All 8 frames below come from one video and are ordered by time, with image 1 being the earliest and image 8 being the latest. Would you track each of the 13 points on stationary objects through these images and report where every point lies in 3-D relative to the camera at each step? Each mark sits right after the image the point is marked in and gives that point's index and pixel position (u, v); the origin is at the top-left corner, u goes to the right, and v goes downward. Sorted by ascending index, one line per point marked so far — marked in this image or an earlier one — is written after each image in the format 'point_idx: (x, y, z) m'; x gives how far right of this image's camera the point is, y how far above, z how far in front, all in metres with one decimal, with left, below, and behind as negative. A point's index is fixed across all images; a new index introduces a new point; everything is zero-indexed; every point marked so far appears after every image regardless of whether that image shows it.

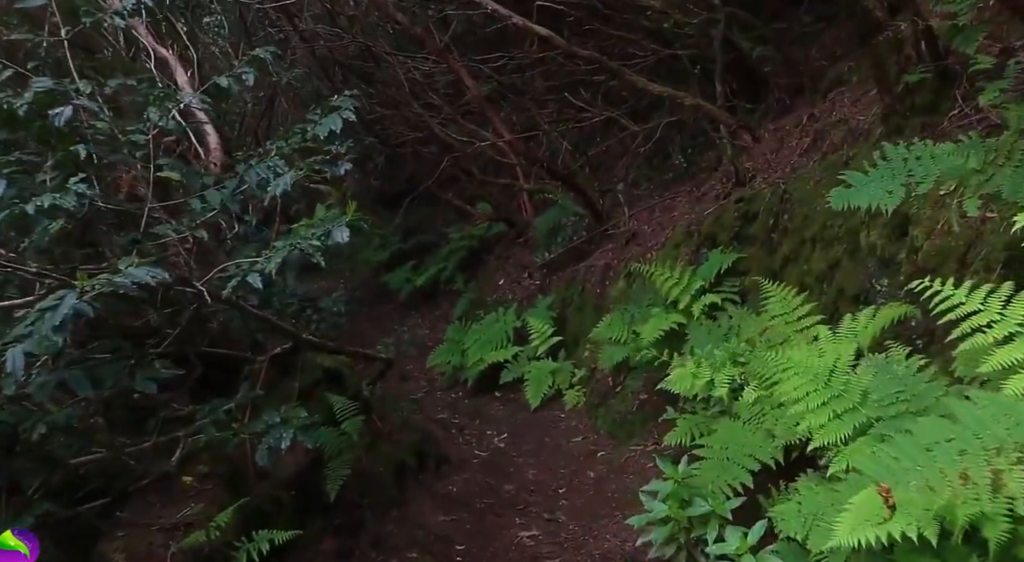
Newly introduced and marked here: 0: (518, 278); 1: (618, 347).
0: (+0.1, +0.1, +12.1) m
1: (+0.9, -0.5, +7.5) m
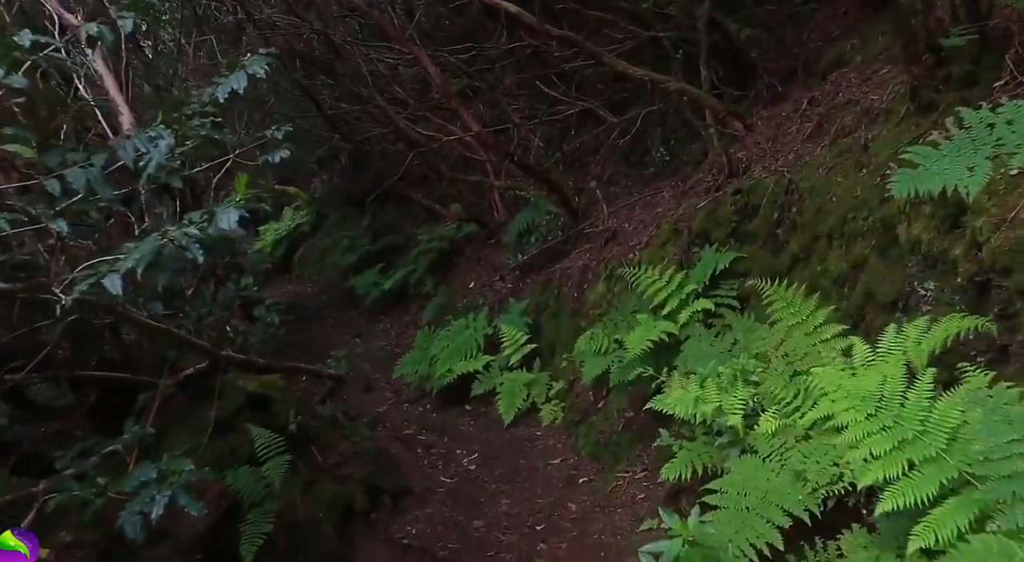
0: (-0.3, 0.0, +11.3) m
1: (+0.6, -0.6, +6.7) m
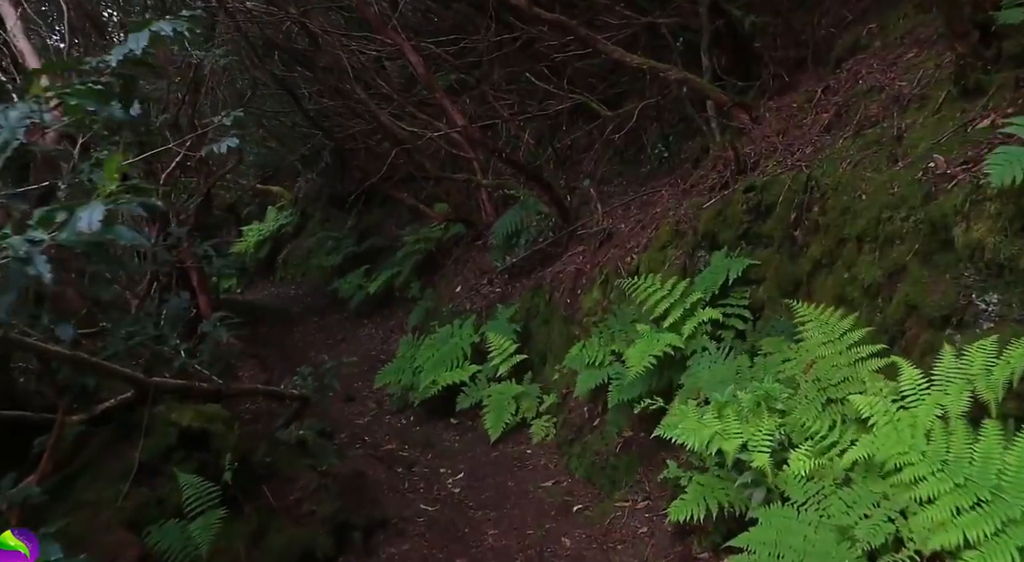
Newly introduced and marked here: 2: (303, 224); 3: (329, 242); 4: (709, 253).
0: (-0.4, 0.0, +10.7) m
1: (+0.6, -0.6, +6.1) m
2: (-4.0, +1.1, +17.6) m
3: (-3.1, +0.7, +15.8) m
4: (+1.3, +0.2, +5.8) m
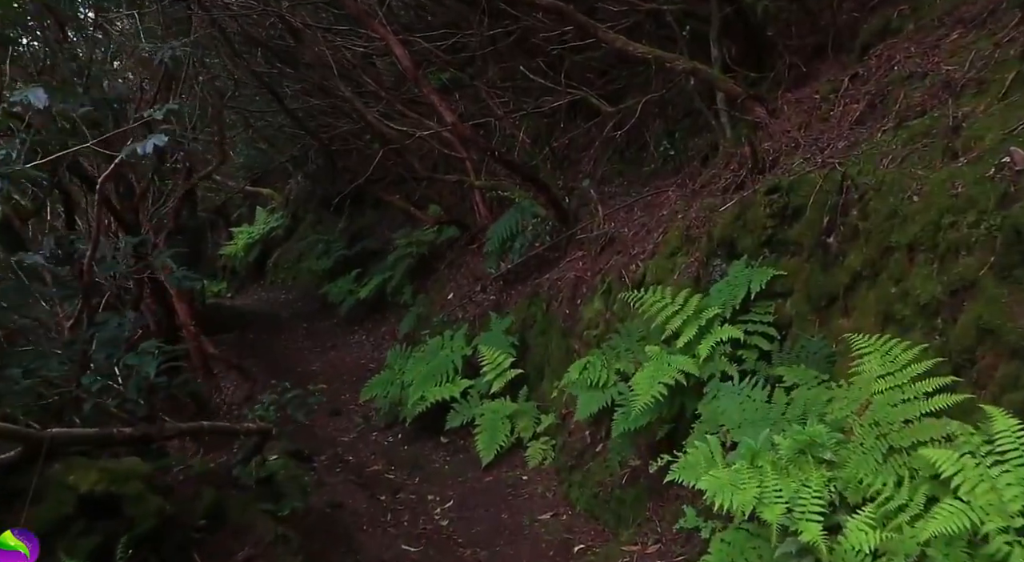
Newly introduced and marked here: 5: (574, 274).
0: (-0.5, -0.1, +10.0) m
1: (+0.5, -0.7, +5.5) m
2: (-4.0, +1.0, +16.9) m
3: (-3.2, +0.6, +15.2) m
4: (+1.2, +0.1, +5.2) m
5: (+0.5, +0.1, +8.0) m
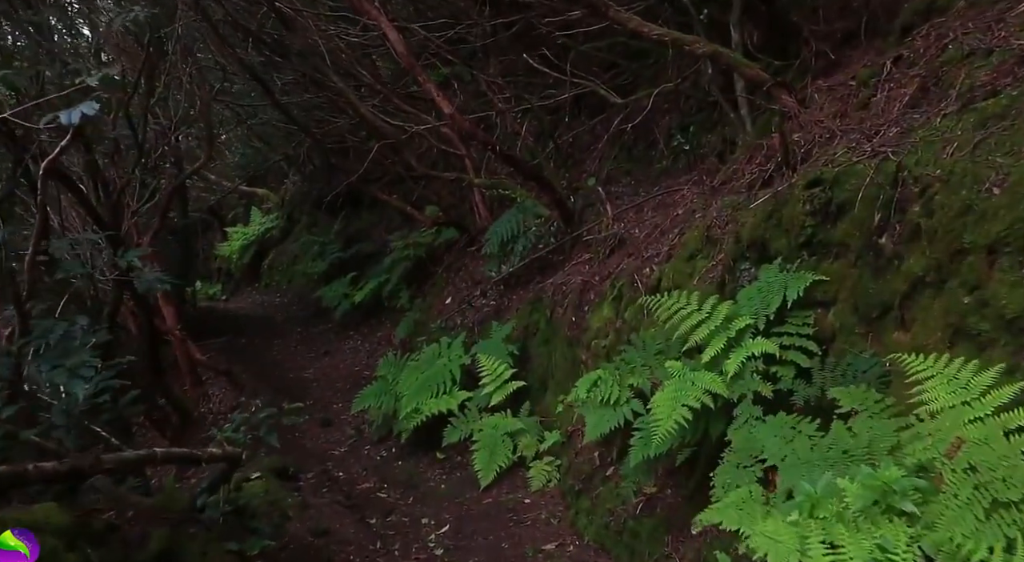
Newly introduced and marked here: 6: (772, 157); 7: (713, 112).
0: (-0.5, -0.2, +9.5) m
1: (+0.5, -0.7, +4.9) m
2: (-4.0, +0.9, +16.3) m
3: (-3.2, +0.5, +14.6) m
4: (+1.3, +0.1, +4.6) m
5: (+0.6, 0.0, +7.4) m
6: (+1.6, +0.8, +5.4) m
7: (+1.8, +1.5, +8.2) m
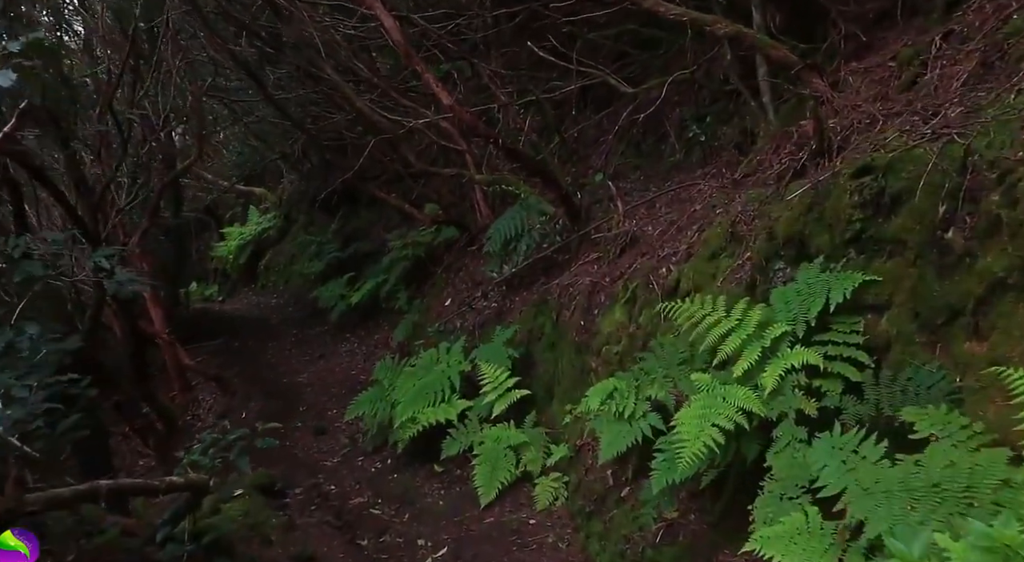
0: (-0.4, -0.2, +9.0) m
1: (+0.5, -0.7, +4.4) m
2: (-4.0, +0.9, +15.9) m
3: (-3.2, +0.5, +14.1) m
4: (+1.3, +0.1, +4.1) m
5: (+0.6, 0.0, +6.9) m
6: (+1.6, +0.8, +4.9) m
7: (+1.8, +1.5, +7.7) m
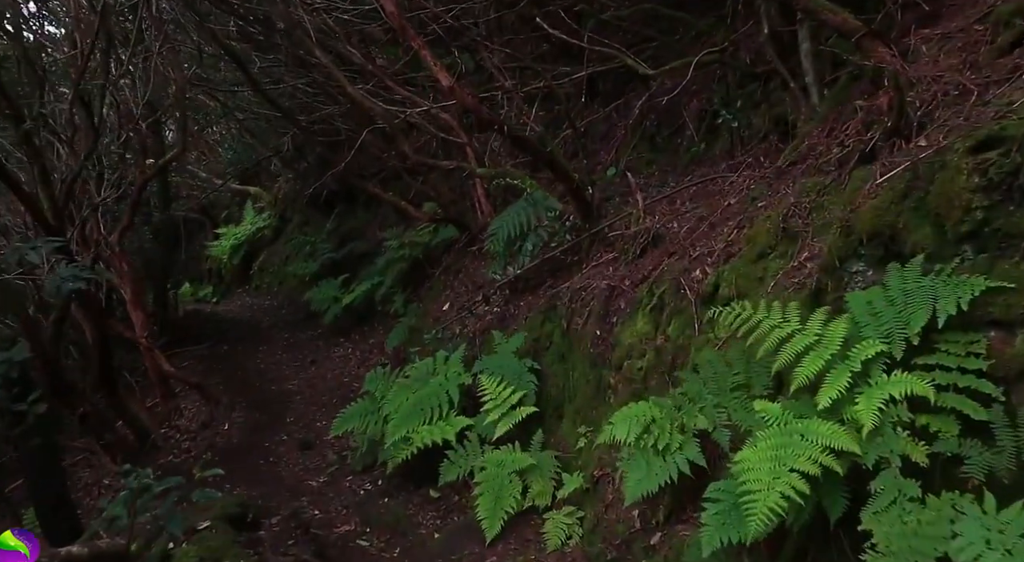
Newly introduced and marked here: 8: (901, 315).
0: (-0.4, -0.2, +8.2) m
1: (+0.6, -0.7, +3.6) m
2: (-3.9, +0.9, +15.0) m
3: (-3.1, +0.5, +13.3) m
4: (+1.3, 0.0, +3.3) m
5: (+0.6, 0.0, +6.1) m
6: (+1.6, +0.7, +4.1) m
7: (+1.9, +1.5, +6.9) m
8: (+1.2, -0.1, +2.9) m
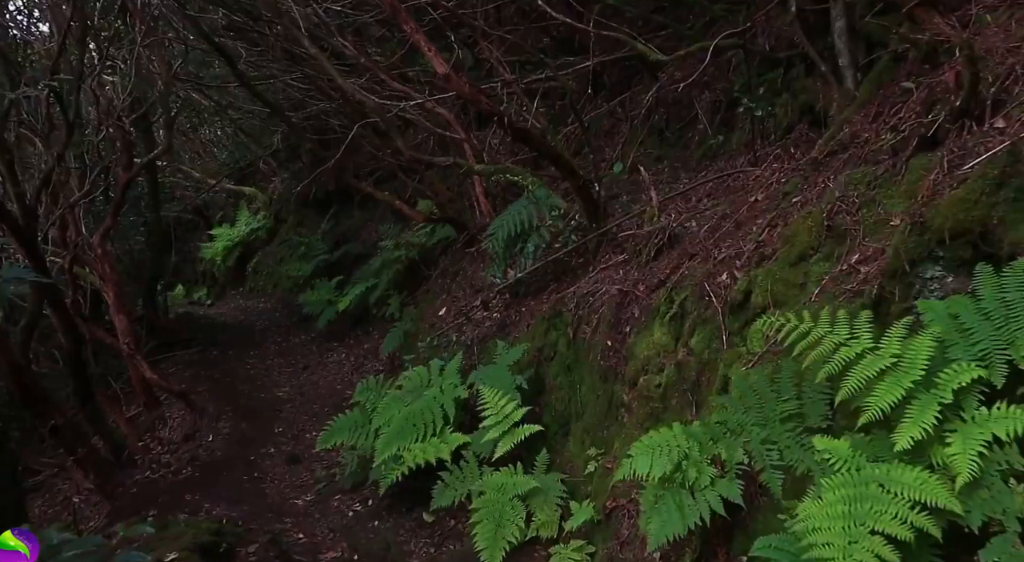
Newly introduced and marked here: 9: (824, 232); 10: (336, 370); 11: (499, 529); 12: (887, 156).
0: (-0.4, -0.2, +7.6) m
1: (+0.6, -0.8, +3.0) m
2: (-3.9, +0.9, +14.5) m
3: (-3.1, +0.5, +12.8) m
4: (+1.3, 0.0, +2.7) m
5: (+0.6, 0.0, +5.6) m
6: (+1.6, +0.7, +3.6) m
7: (+1.9, +1.5, +6.4) m
8: (+1.2, -0.1, +2.3) m
9: (+1.3, +0.2, +3.6) m
10: (-2.0, -1.0, +9.7) m
11: (-0.1, -1.3, +4.7) m
12: (+1.5, +0.5, +3.7) m
